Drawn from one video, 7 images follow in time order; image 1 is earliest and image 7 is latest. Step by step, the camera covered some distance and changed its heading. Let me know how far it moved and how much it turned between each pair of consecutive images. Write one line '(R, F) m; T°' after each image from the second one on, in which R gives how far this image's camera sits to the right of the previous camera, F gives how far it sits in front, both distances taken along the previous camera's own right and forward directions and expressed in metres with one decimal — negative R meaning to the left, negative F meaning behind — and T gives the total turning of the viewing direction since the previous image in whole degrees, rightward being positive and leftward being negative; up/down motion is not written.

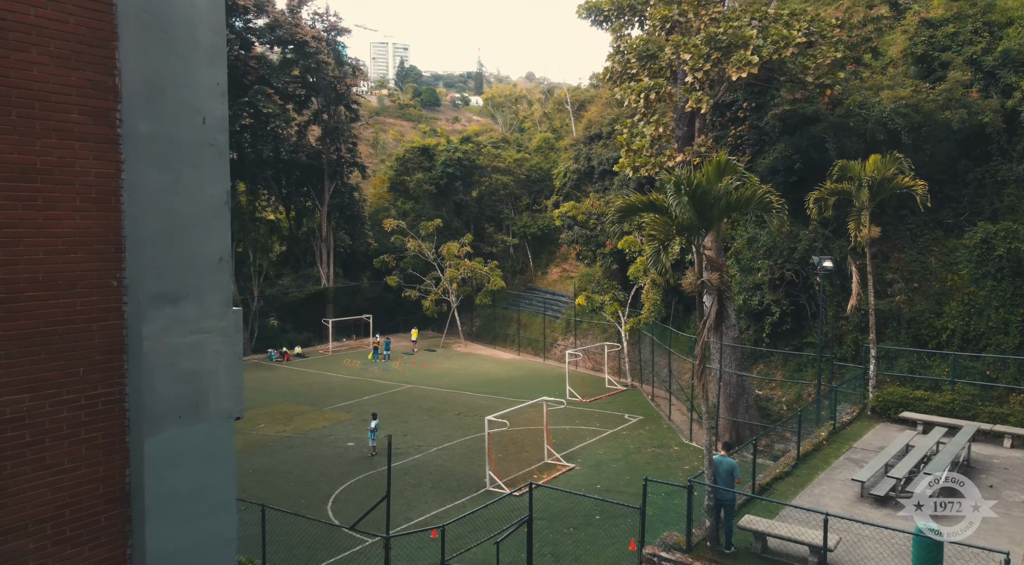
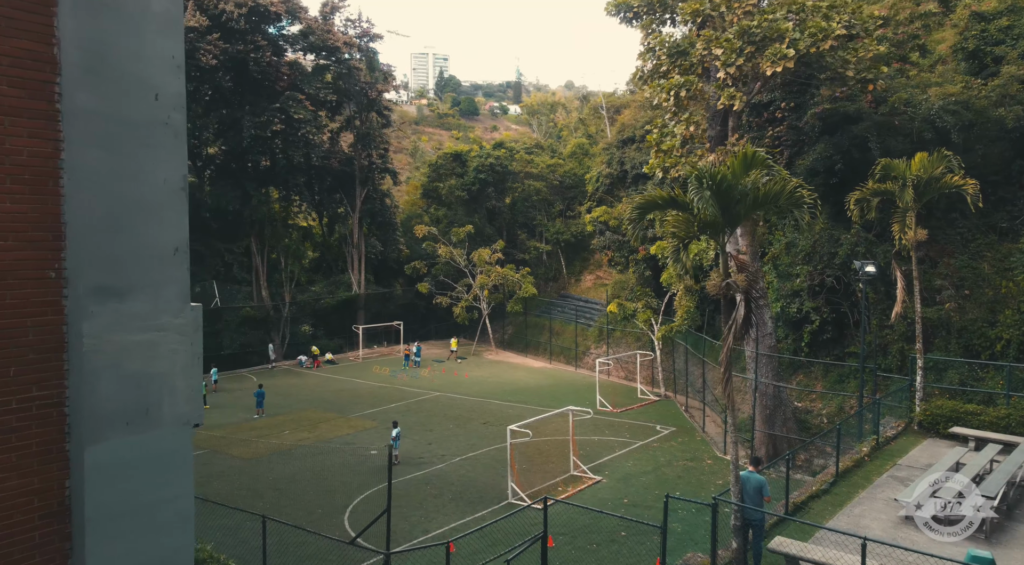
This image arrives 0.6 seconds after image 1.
(+0.4, +0.7) m; -3°
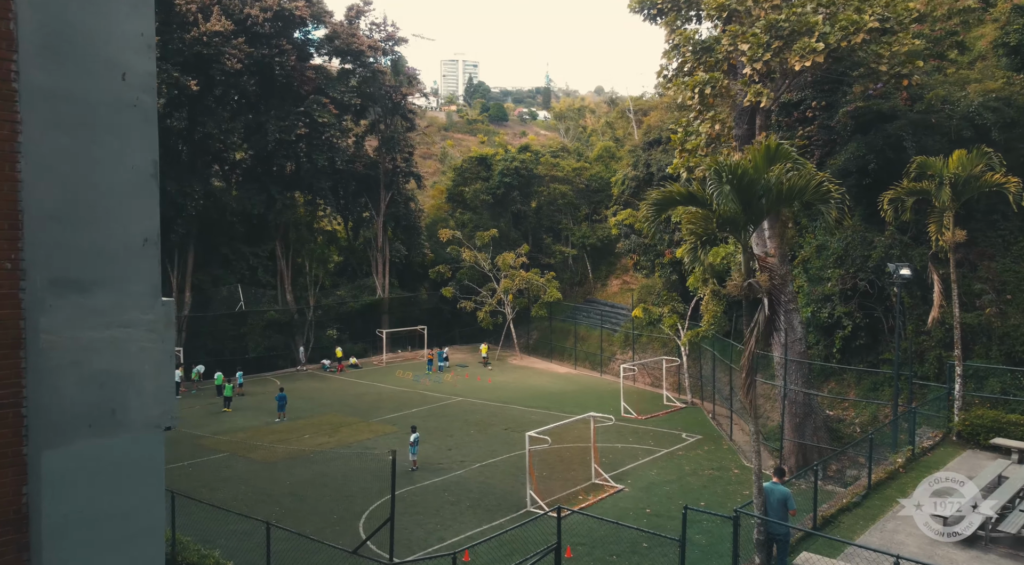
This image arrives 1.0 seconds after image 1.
(+0.2, +0.5) m; -2°
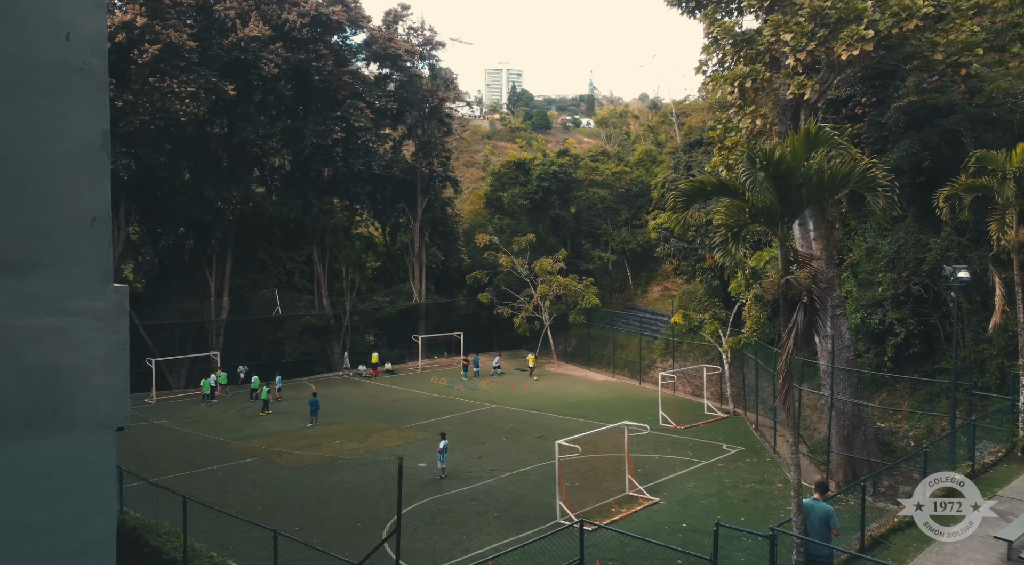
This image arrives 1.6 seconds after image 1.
(+0.3, +0.7) m; -3°
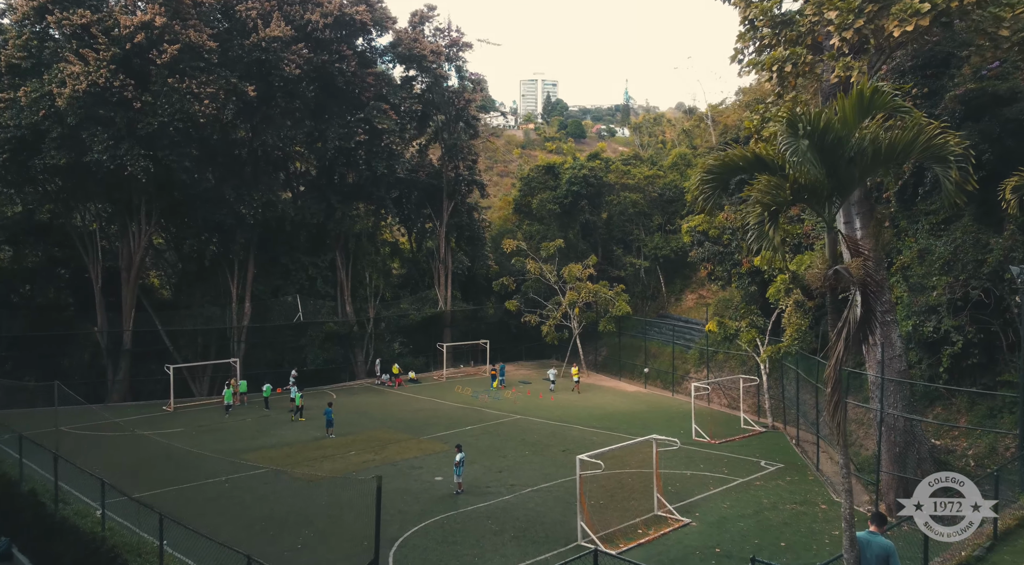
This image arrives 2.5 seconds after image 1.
(+0.3, +1.3) m; -2°
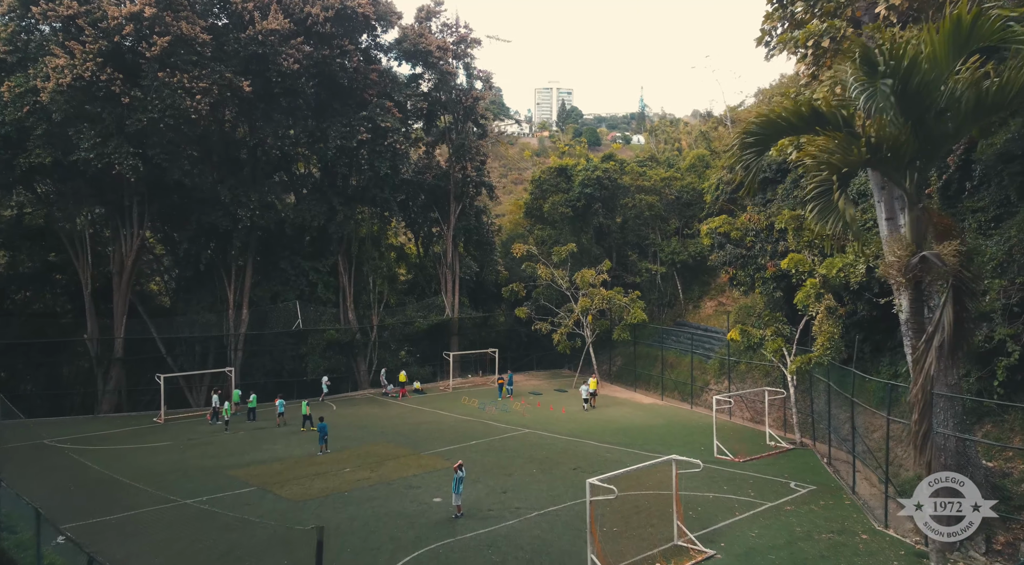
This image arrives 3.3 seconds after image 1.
(+0.2, +1.7) m; -1°
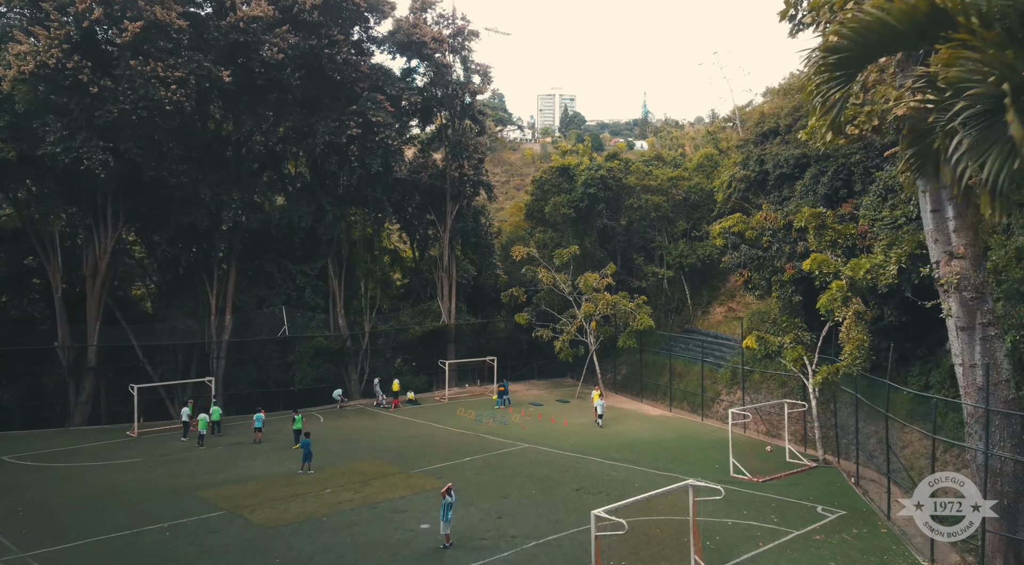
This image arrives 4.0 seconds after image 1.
(+0.2, +1.9) m; 0°
